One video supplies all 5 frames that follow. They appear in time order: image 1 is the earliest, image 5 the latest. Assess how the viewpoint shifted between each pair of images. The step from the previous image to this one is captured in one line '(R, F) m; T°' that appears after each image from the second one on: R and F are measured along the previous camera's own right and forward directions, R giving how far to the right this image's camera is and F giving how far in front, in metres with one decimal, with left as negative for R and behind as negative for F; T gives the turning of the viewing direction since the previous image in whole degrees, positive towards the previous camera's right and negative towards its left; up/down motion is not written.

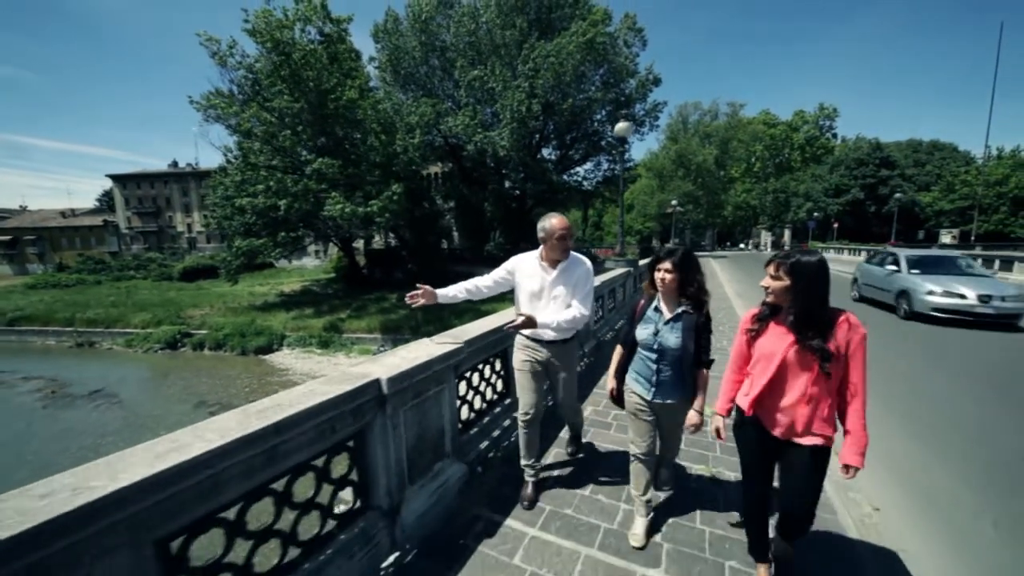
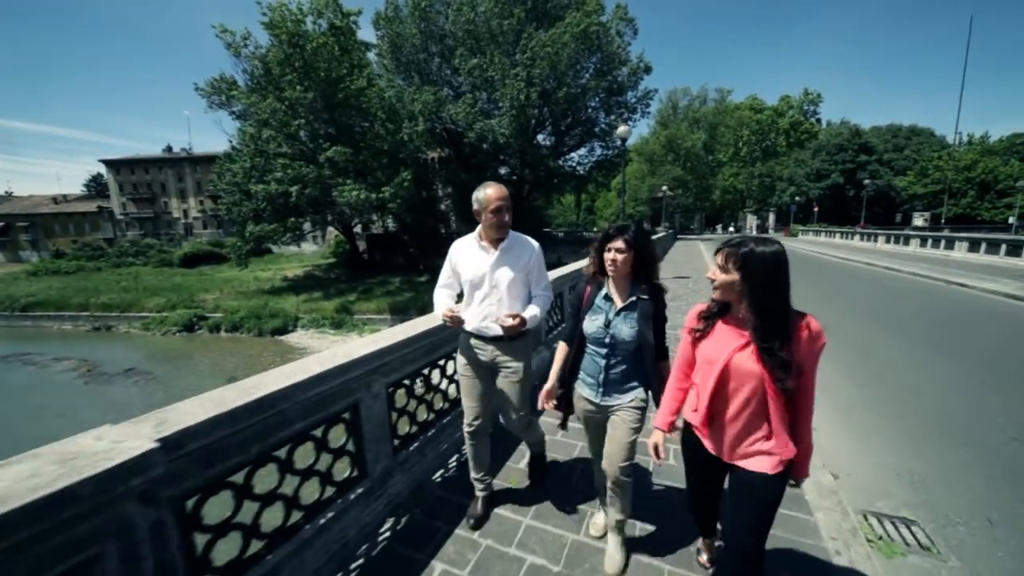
(-0.3, -1.3) m; +1°
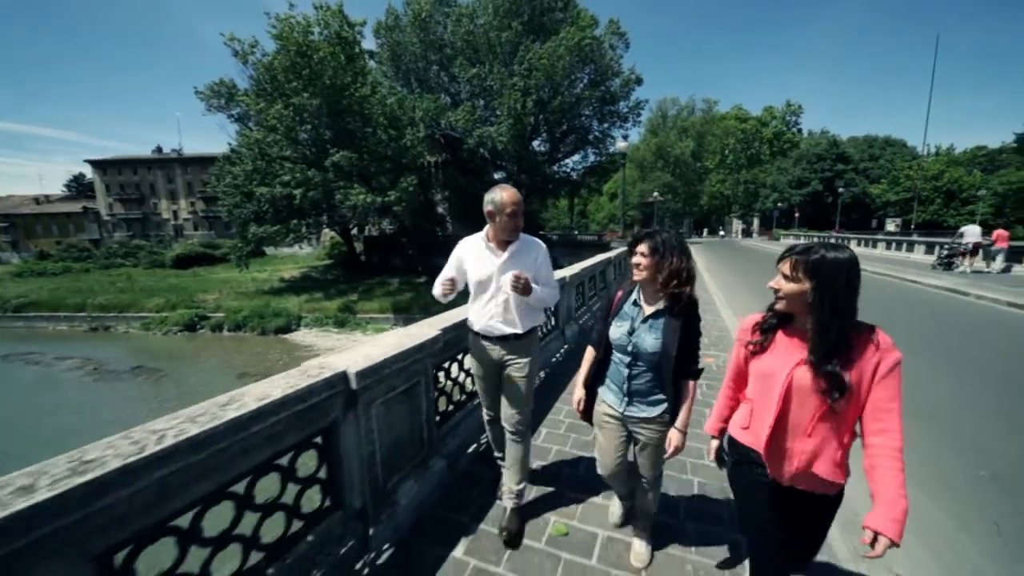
(-0.5, -0.8) m; +2°
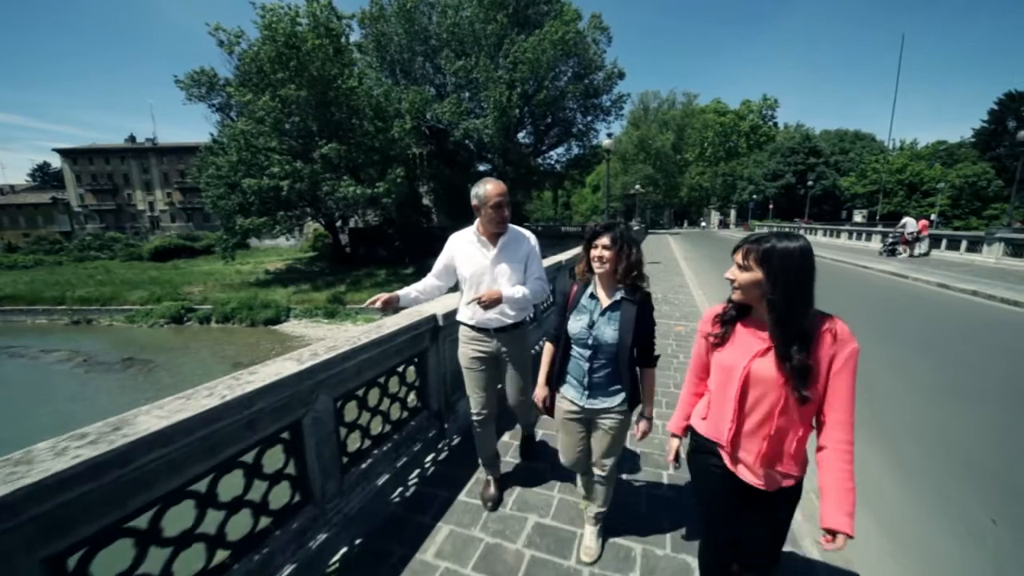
(-0.2, -0.6) m; +2°
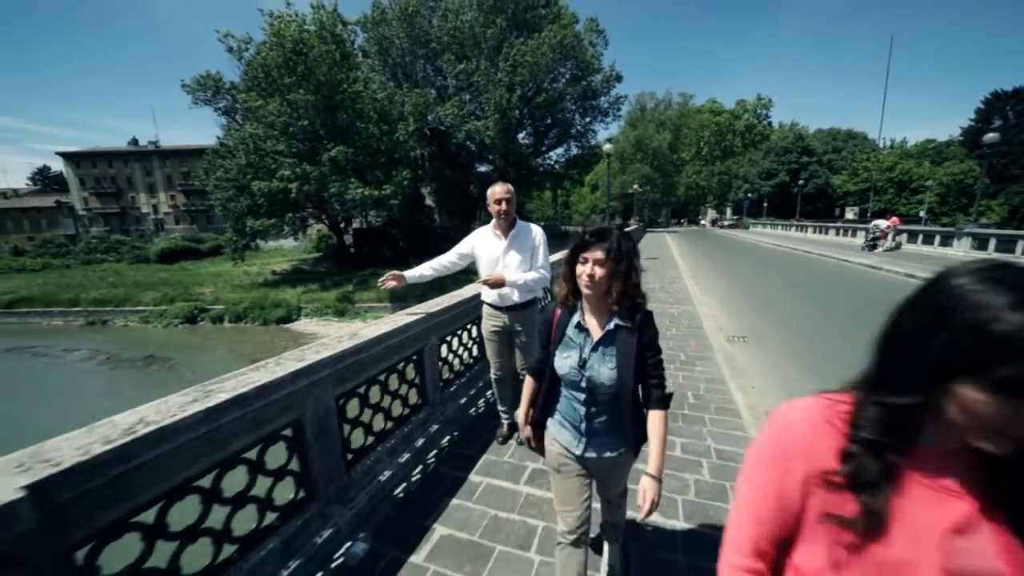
(-0.2, -0.7) m; 0°
